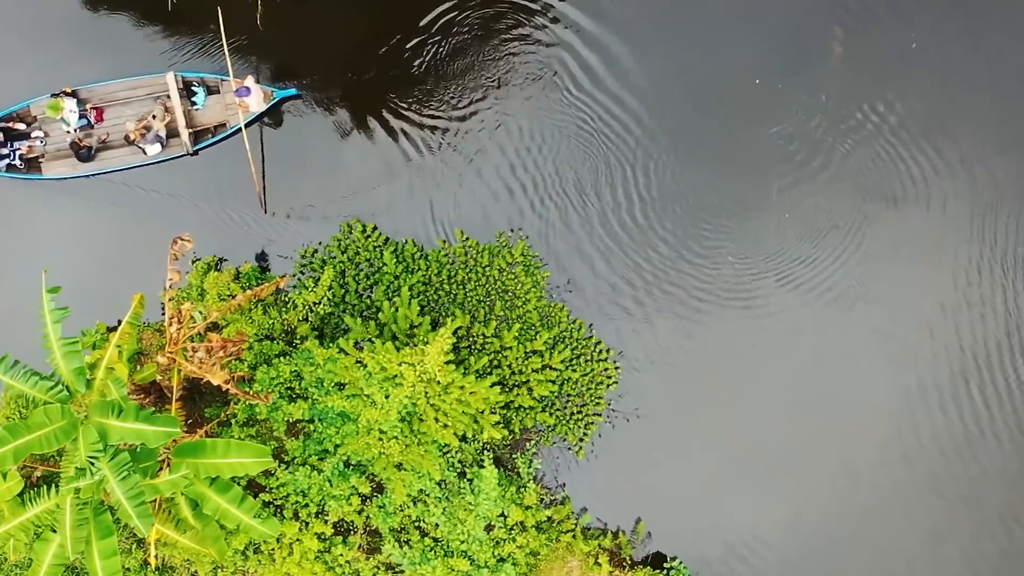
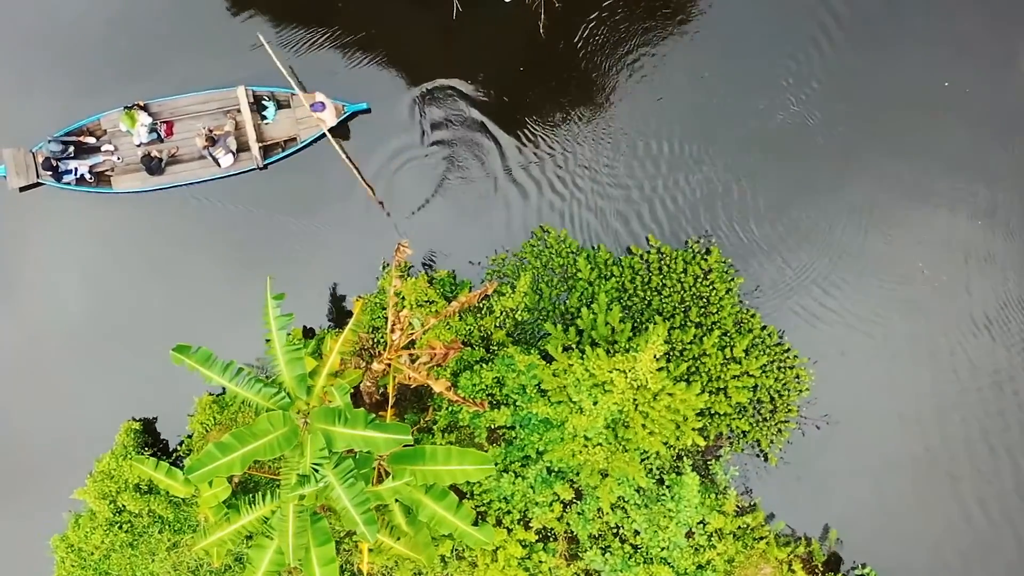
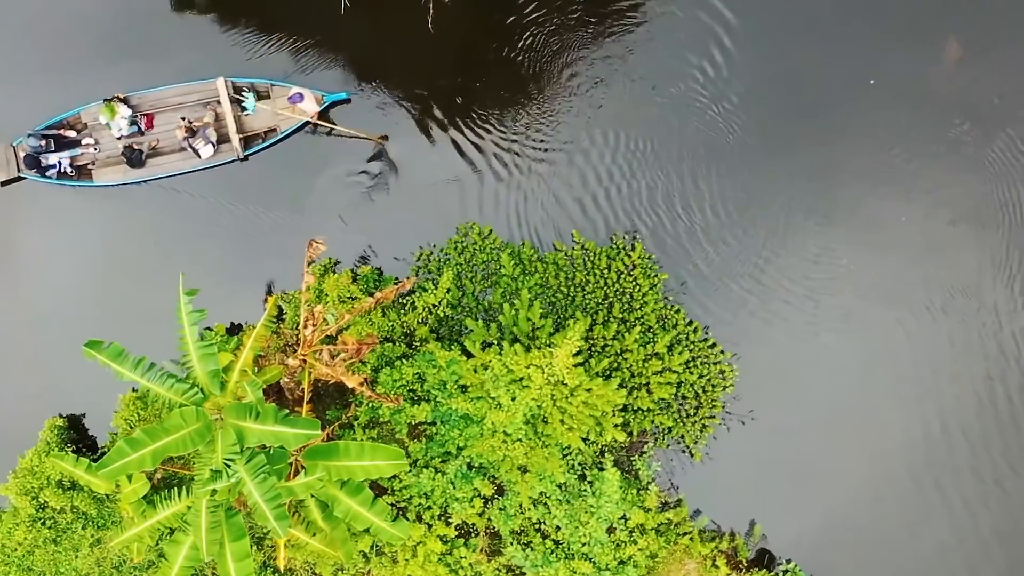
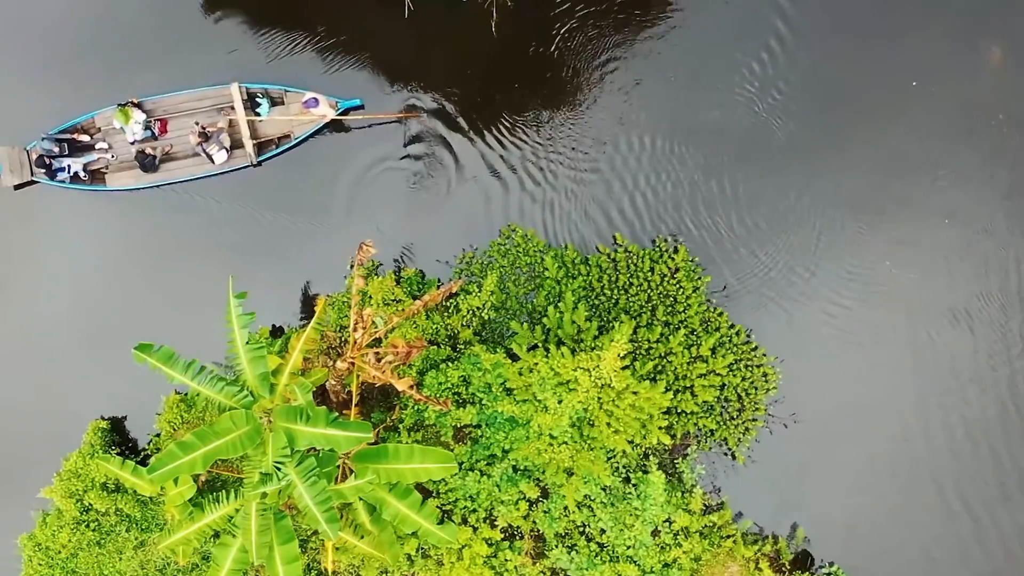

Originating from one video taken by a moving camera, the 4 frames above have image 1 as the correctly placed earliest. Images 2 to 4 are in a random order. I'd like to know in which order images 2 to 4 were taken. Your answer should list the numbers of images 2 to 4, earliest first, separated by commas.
3, 4, 2
